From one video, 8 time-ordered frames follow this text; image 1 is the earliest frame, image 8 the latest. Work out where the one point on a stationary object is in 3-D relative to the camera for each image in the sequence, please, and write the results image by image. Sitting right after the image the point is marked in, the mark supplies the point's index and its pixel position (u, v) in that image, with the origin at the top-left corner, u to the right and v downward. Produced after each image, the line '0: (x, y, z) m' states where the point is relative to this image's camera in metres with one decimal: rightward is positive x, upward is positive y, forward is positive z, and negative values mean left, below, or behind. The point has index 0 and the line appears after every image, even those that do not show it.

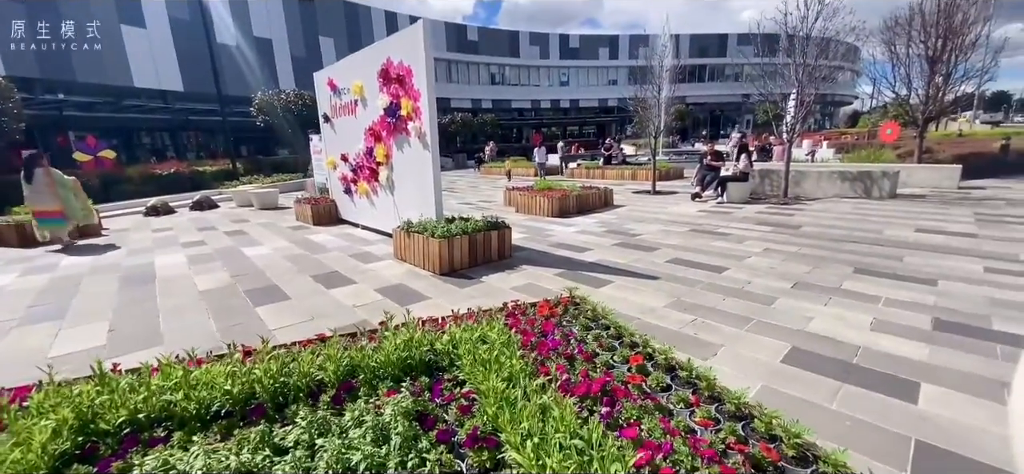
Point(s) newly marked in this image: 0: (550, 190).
0: (+1.0, +1.3, +10.9) m
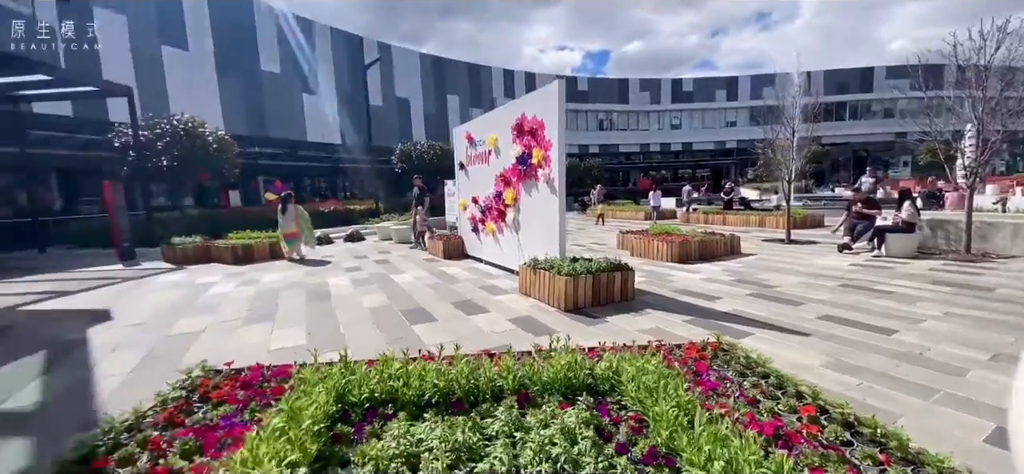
0: (+4.1, +0.1, +10.7) m
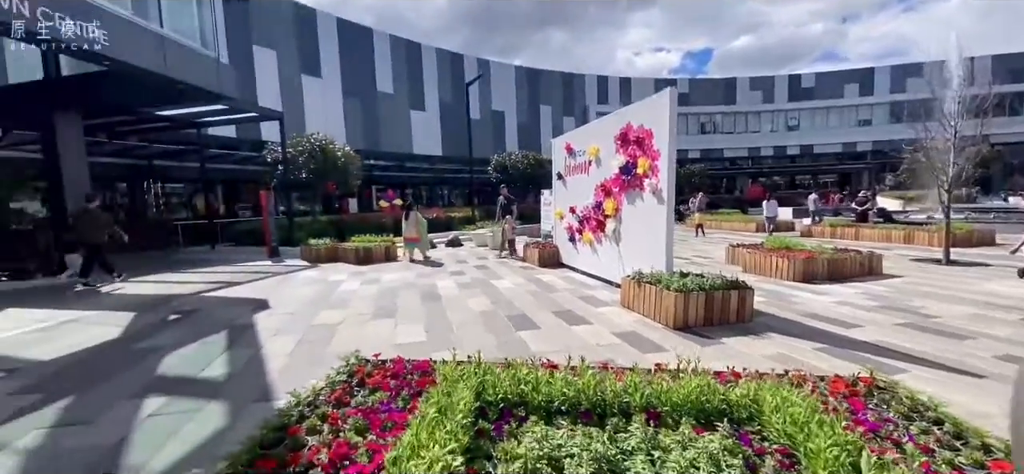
0: (+6.6, -0.3, +9.6) m
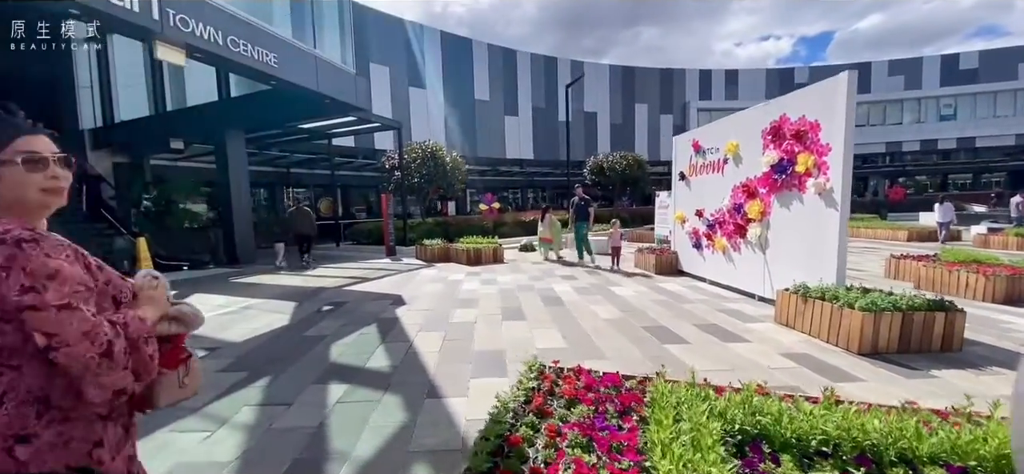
0: (+9.1, -0.5, +7.8) m
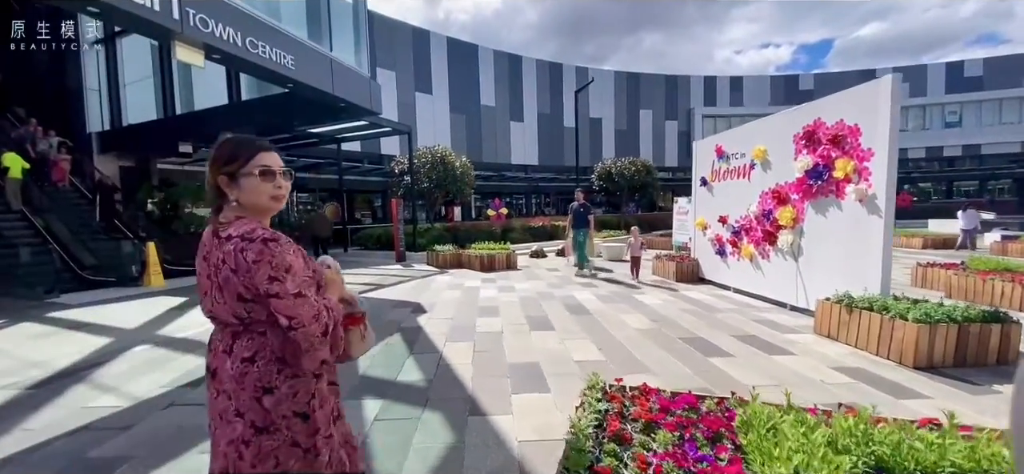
0: (+9.5, -0.7, +7.6) m
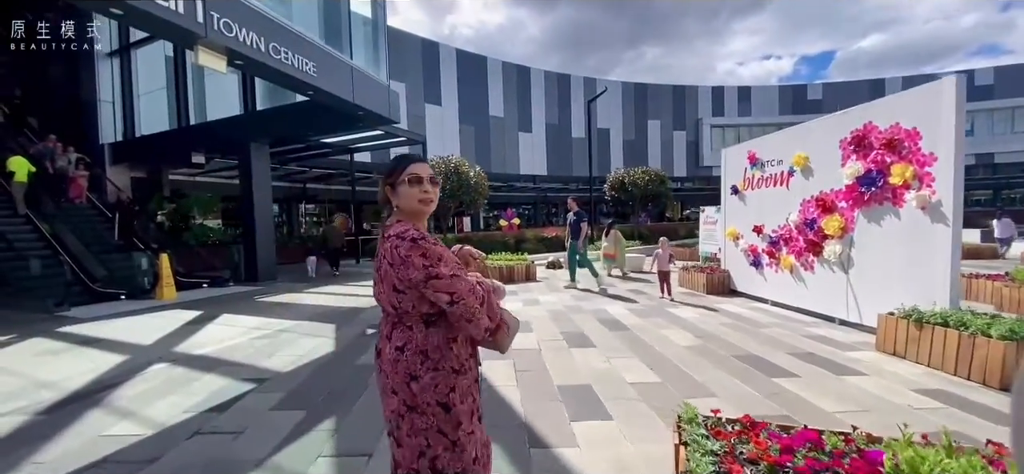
0: (+10.0, -0.9, +7.2) m
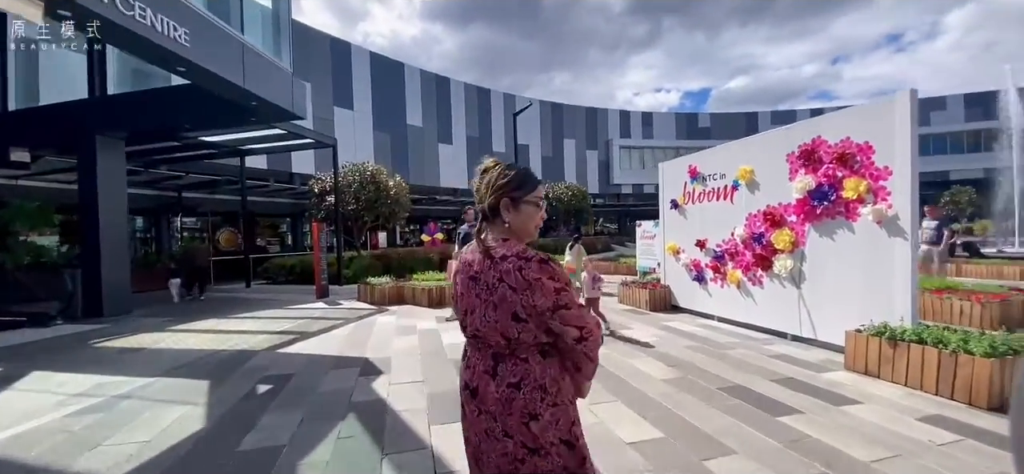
0: (+8.9, -1.1, +8.1) m
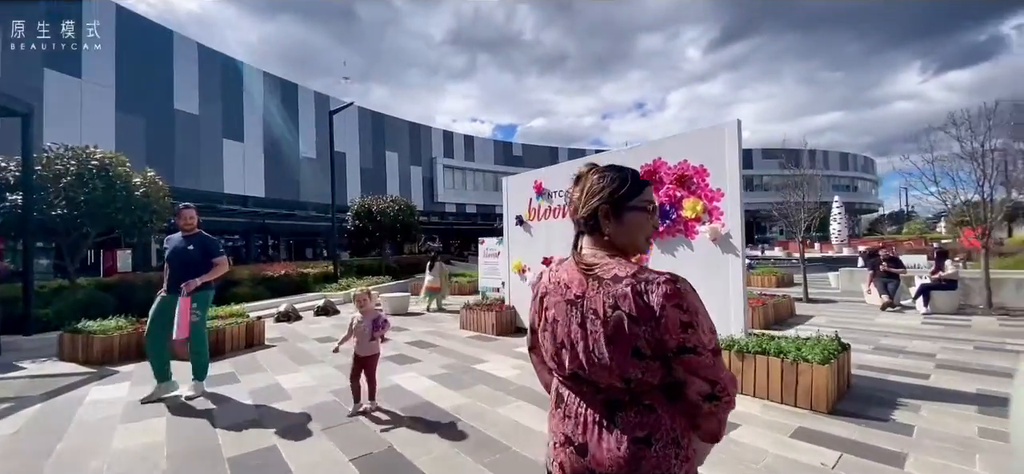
0: (+5.4, -1.5, +9.9) m
